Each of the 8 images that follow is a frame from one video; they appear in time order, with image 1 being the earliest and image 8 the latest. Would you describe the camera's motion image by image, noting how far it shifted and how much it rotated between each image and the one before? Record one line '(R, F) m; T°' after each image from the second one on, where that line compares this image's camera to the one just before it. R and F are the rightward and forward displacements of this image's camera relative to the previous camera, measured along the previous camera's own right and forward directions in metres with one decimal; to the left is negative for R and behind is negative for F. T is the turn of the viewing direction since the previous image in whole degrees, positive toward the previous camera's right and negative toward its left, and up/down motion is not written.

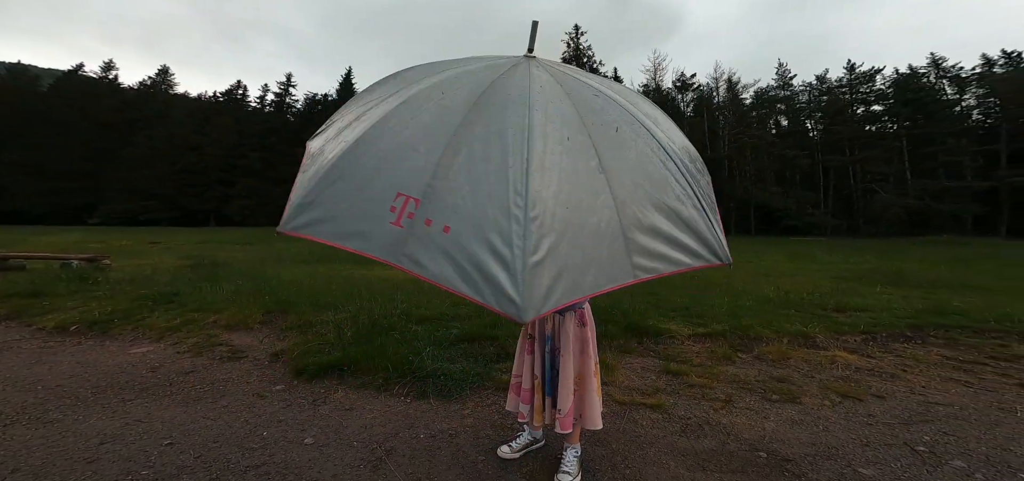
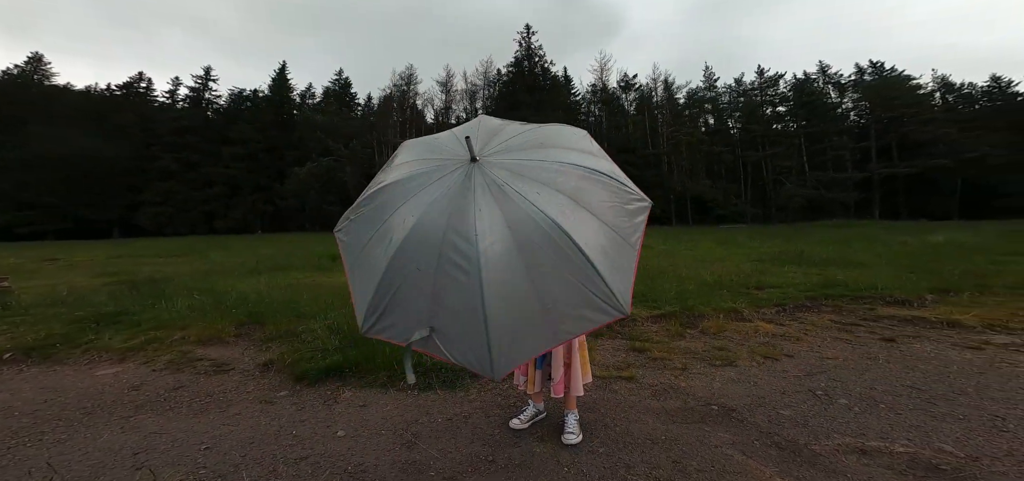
(-0.4, -0.4) m; +8°
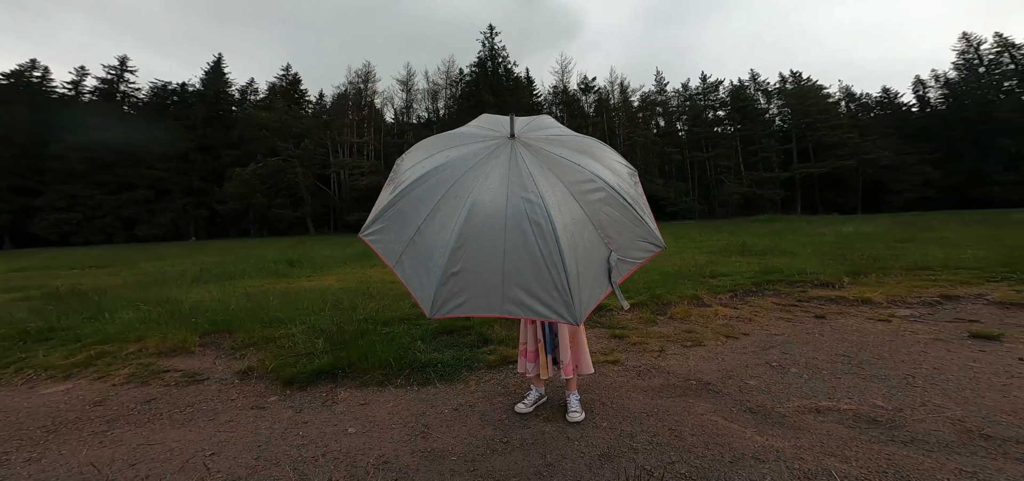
(-0.4, -0.2) m; +7°
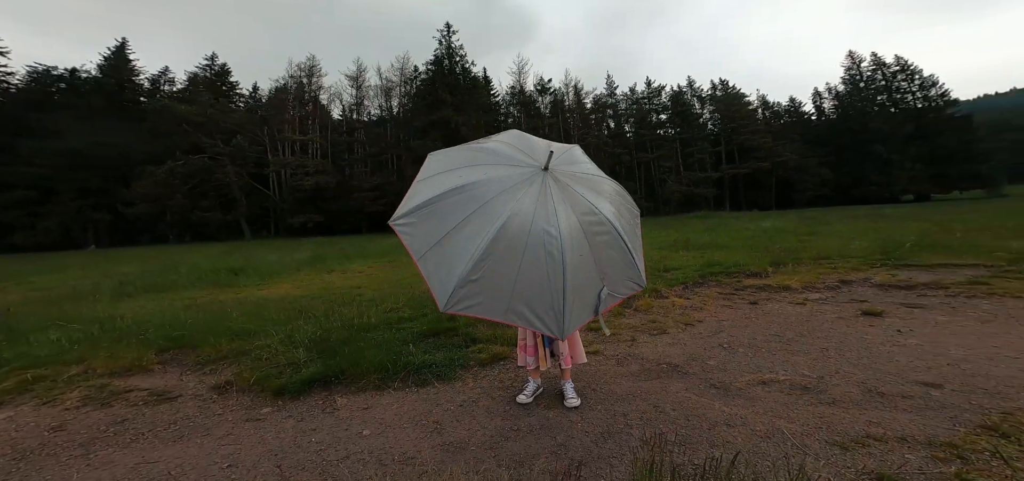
(-0.5, -0.2) m; +9°
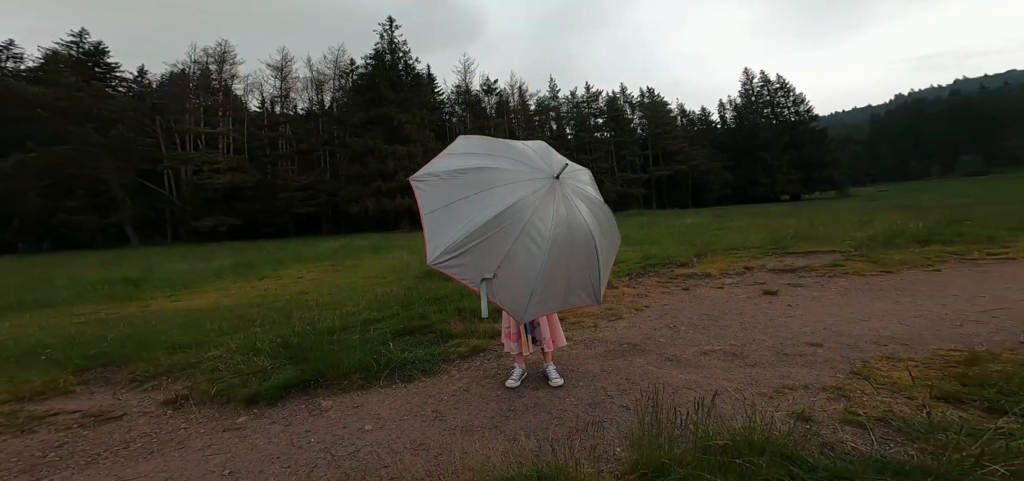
(-0.6, -0.2) m; +11°
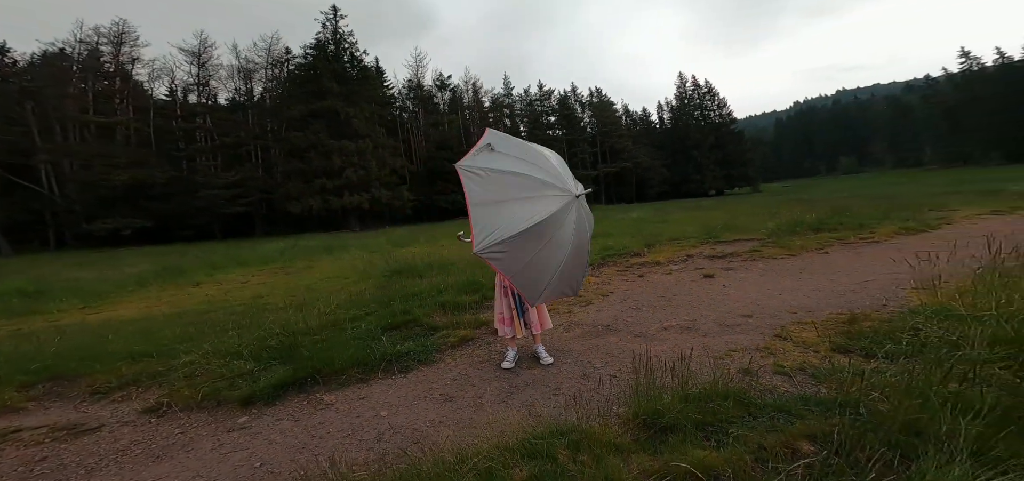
(-0.5, -0.3) m; +8°
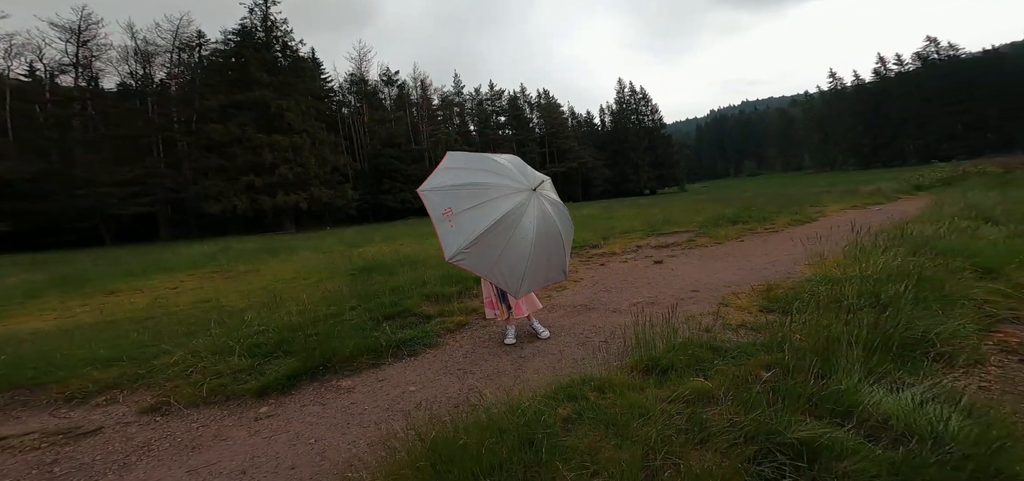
(-0.8, -0.4) m; +10°
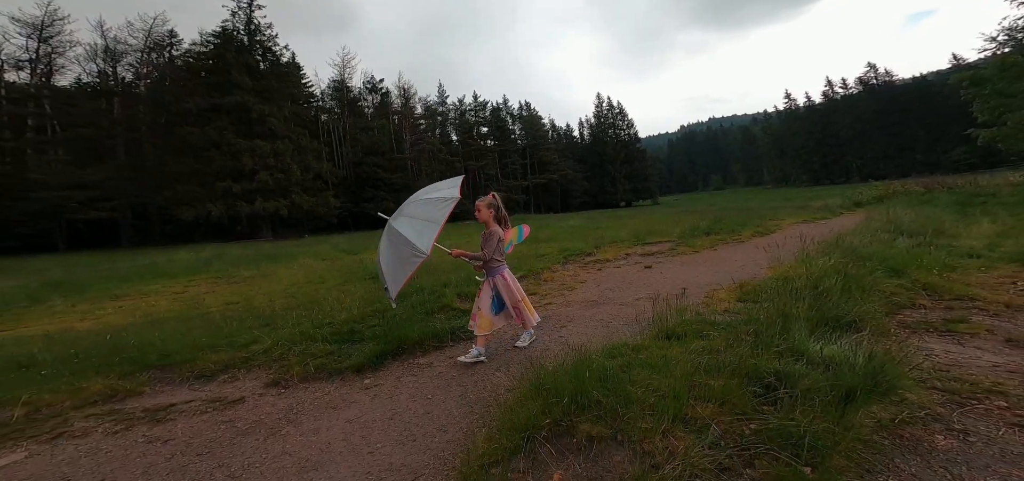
(-1.0, -1.2) m; +5°
